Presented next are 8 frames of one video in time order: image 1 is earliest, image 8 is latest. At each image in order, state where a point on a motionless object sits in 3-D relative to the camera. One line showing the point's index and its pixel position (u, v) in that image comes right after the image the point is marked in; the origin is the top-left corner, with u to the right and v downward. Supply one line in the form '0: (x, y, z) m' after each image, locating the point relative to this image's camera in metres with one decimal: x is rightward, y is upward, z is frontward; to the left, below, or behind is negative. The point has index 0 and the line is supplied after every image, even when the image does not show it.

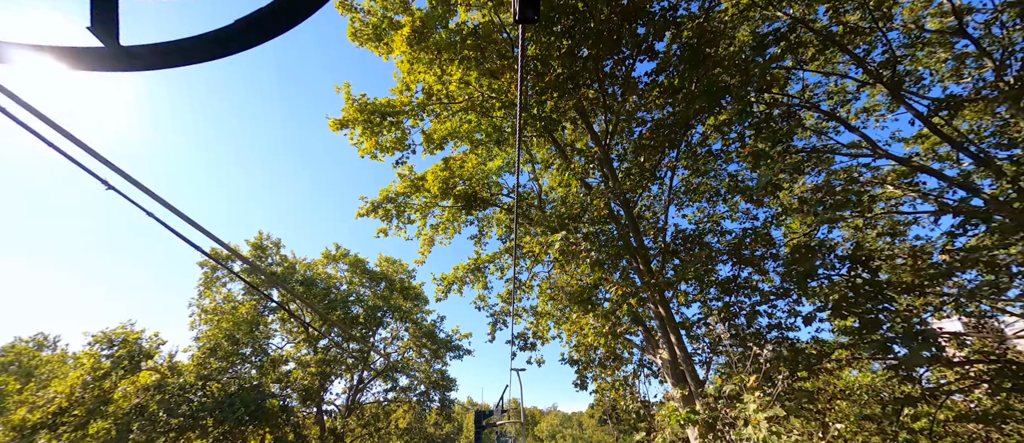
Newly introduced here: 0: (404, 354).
0: (-4.2, -5.2, +13.8) m
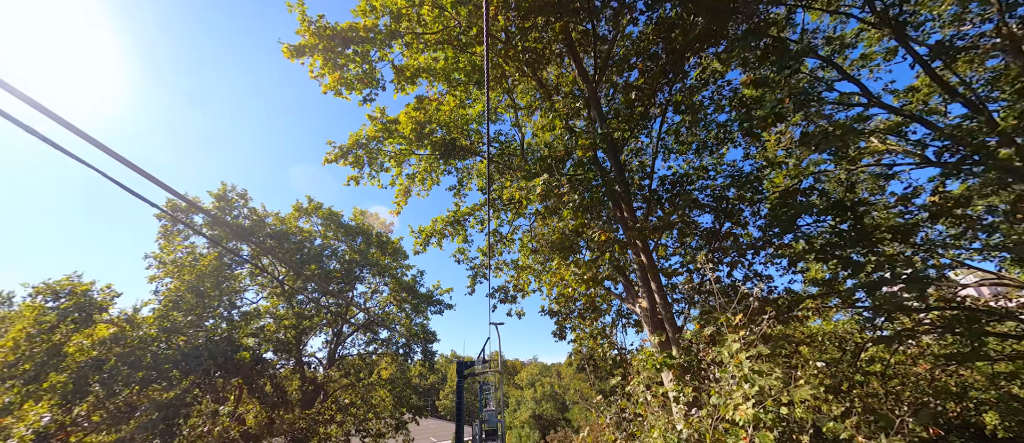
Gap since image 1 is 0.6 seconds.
0: (-5.0, -3.4, +13.7) m
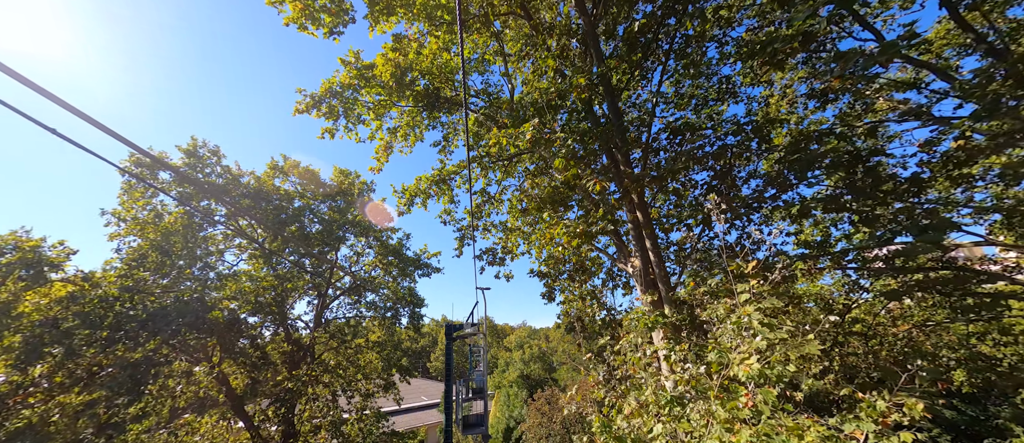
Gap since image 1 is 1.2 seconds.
0: (-5.4, -1.9, +13.4) m
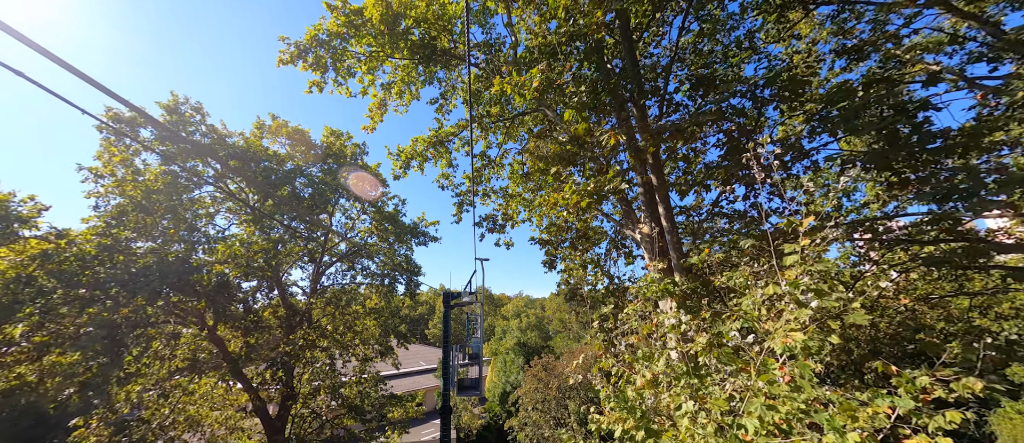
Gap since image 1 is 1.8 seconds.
0: (-5.4, -0.6, +13.2) m
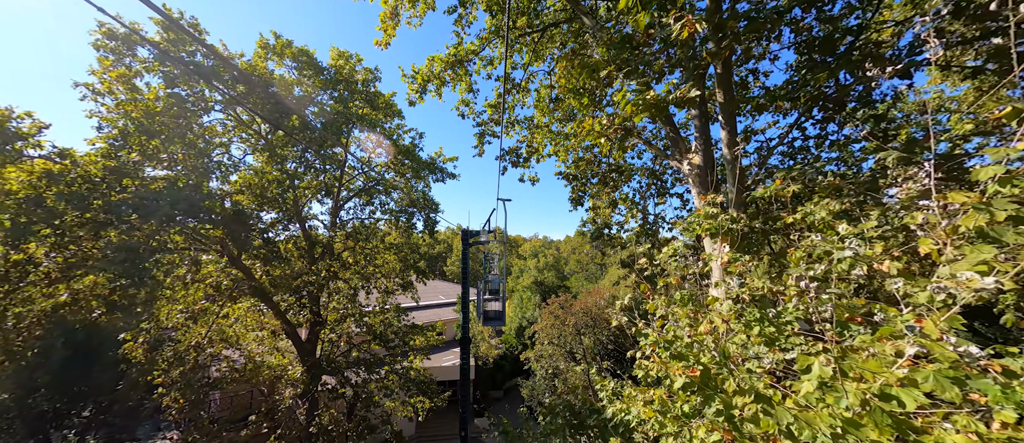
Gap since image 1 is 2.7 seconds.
0: (-4.7, +1.8, +12.8) m
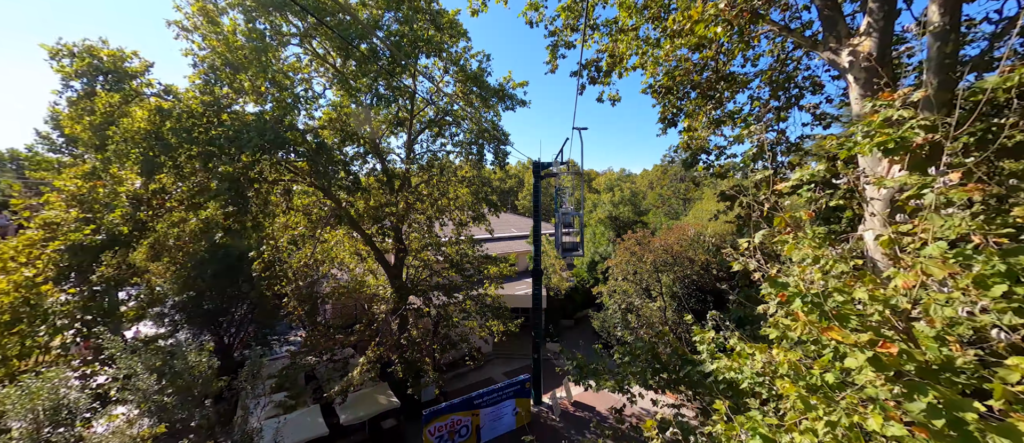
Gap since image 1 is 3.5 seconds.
0: (-2.1, +4.2, +12.4) m
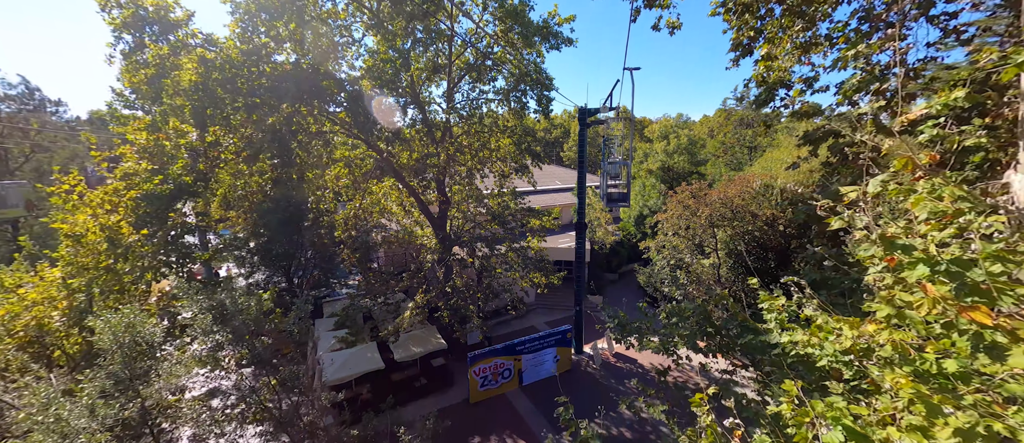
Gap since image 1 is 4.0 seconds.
0: (-0.7, +5.8, +11.5) m
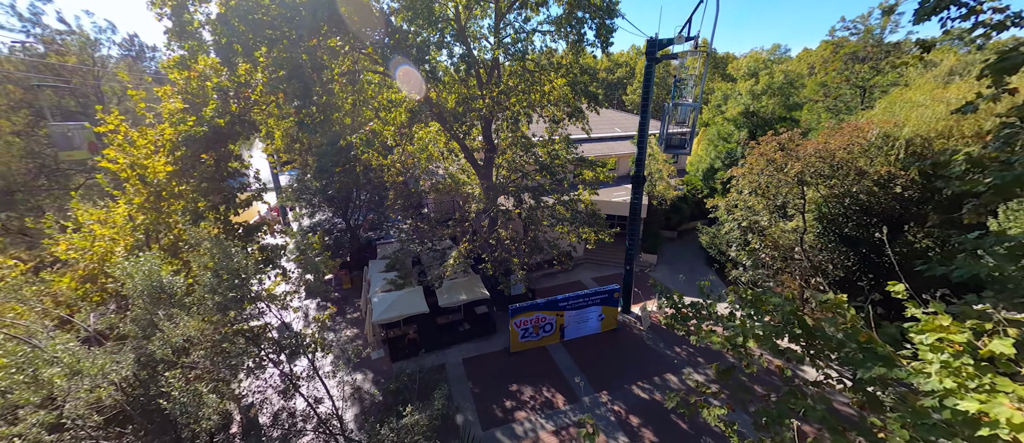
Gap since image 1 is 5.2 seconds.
0: (+1.0, +7.2, +9.8) m
